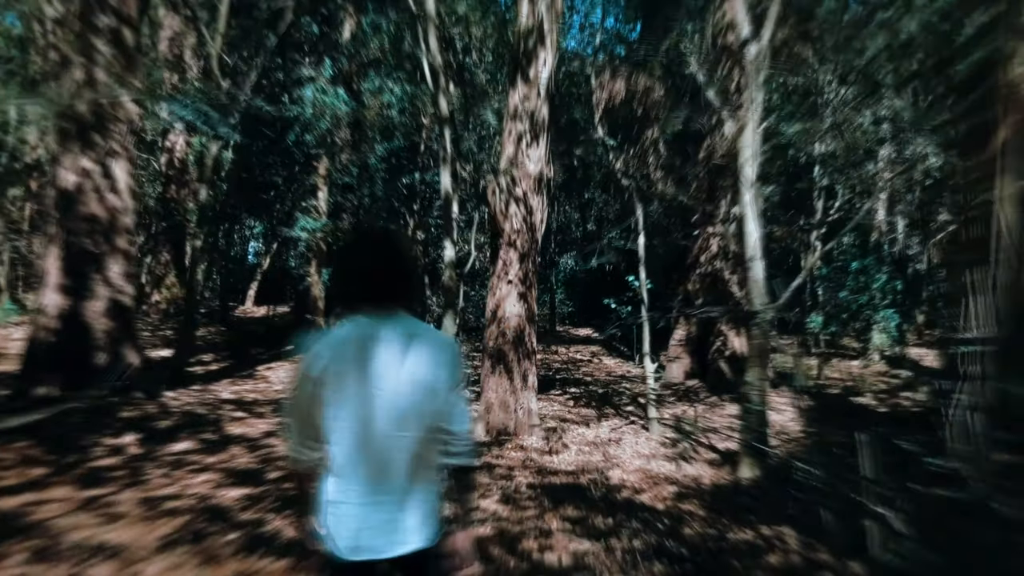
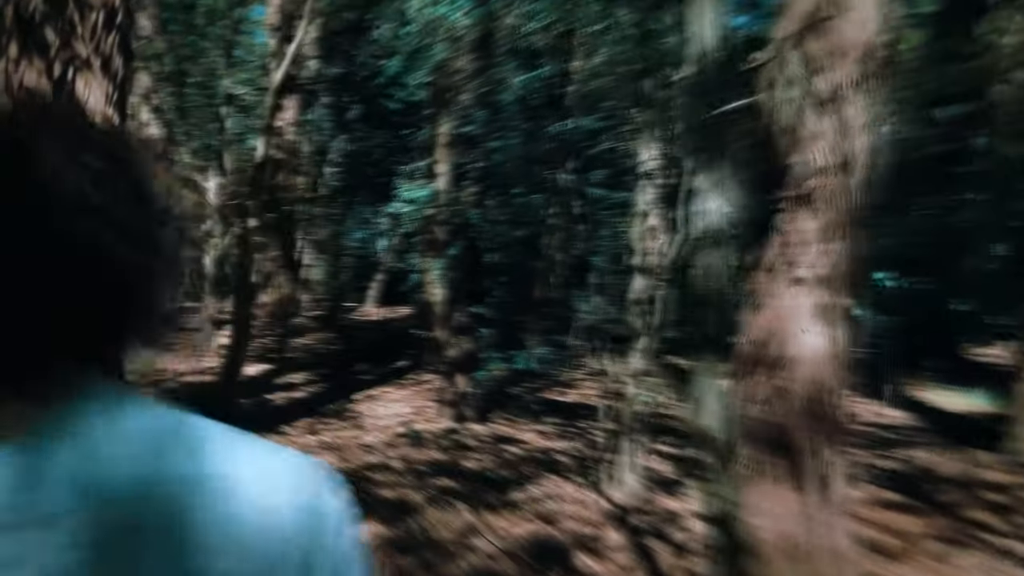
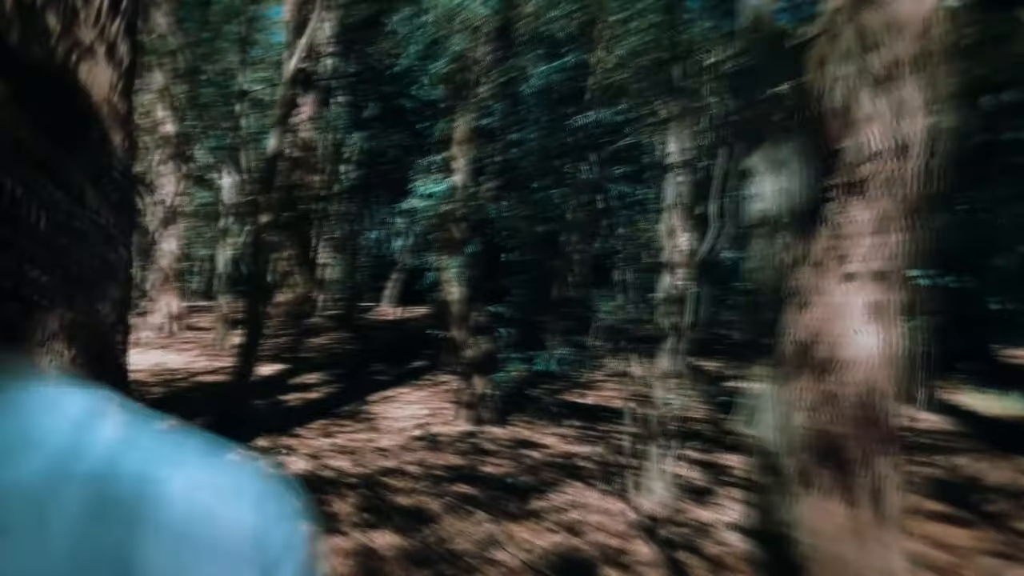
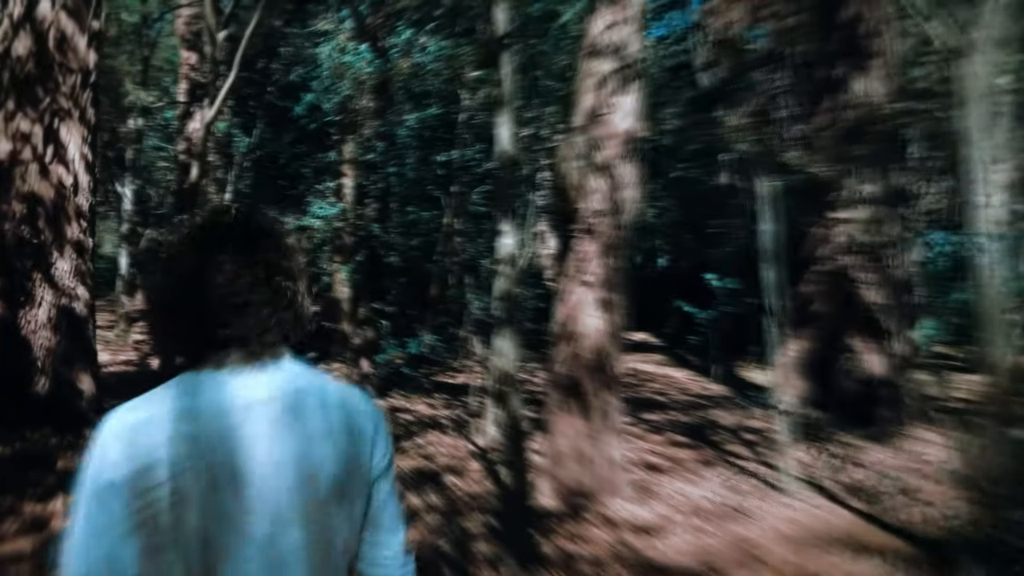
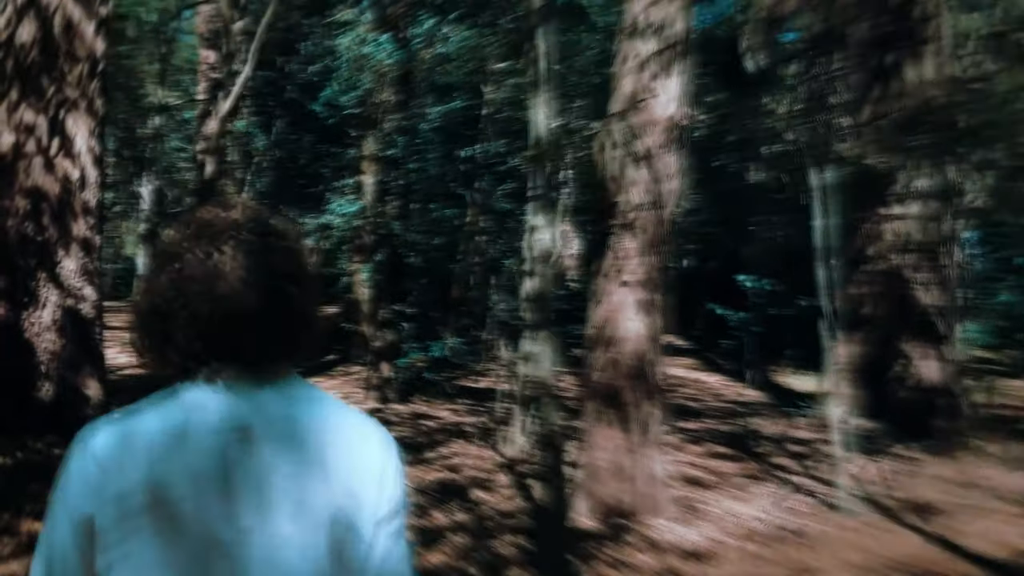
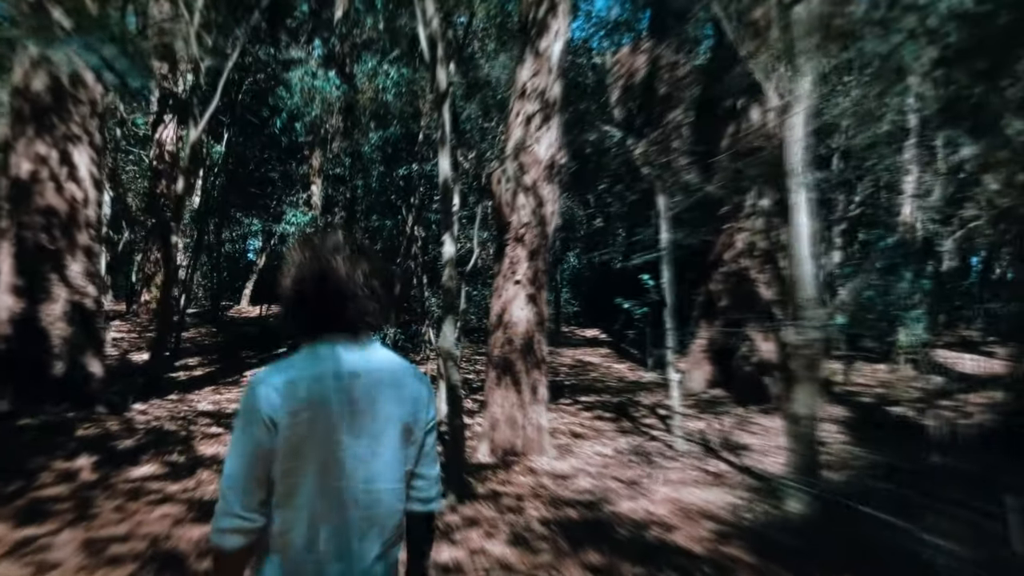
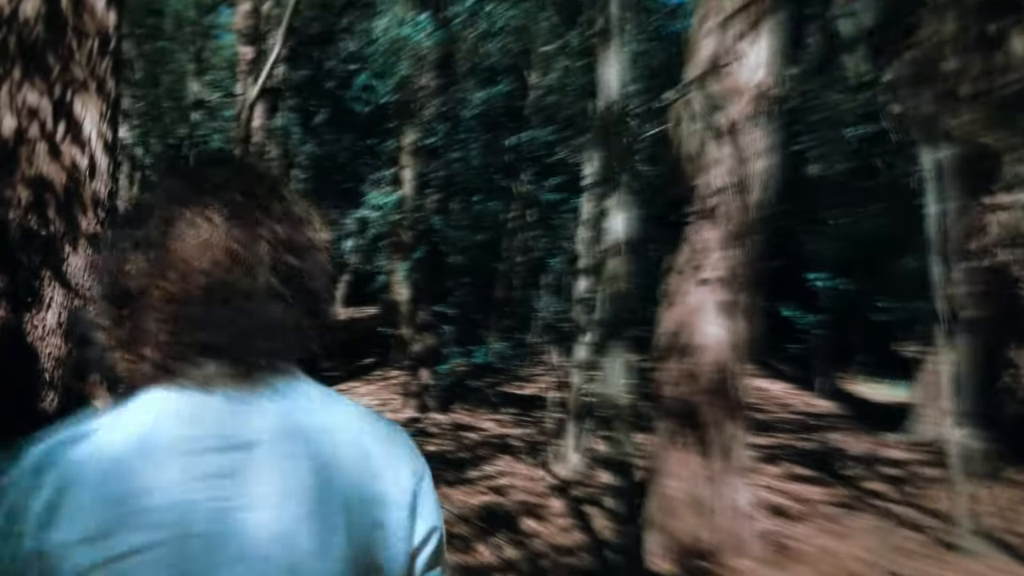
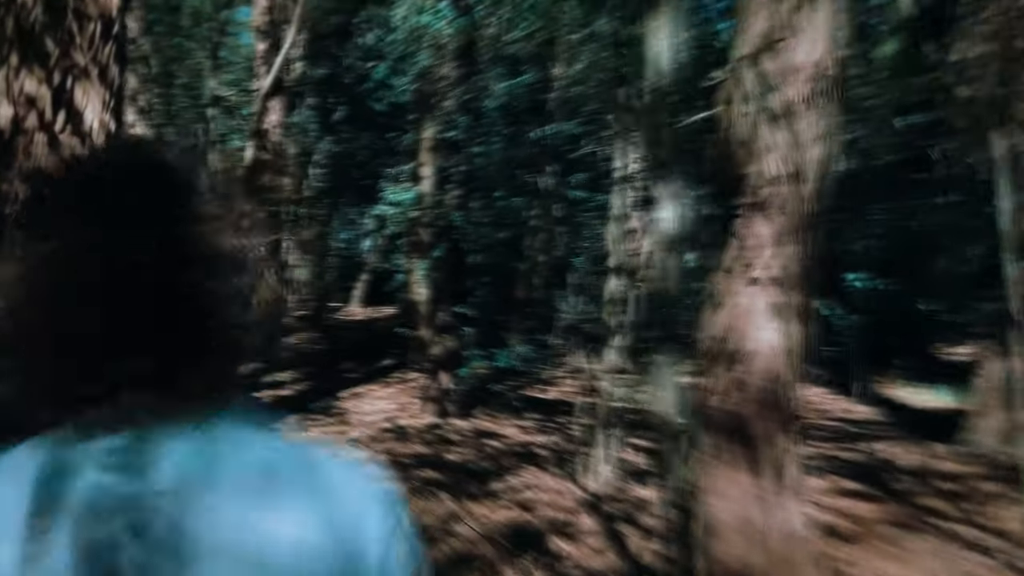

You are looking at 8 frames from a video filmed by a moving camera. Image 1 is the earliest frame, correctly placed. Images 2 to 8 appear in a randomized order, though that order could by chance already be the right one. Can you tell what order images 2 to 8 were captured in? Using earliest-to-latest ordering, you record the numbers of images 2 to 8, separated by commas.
6, 4, 5, 7, 8, 2, 3
